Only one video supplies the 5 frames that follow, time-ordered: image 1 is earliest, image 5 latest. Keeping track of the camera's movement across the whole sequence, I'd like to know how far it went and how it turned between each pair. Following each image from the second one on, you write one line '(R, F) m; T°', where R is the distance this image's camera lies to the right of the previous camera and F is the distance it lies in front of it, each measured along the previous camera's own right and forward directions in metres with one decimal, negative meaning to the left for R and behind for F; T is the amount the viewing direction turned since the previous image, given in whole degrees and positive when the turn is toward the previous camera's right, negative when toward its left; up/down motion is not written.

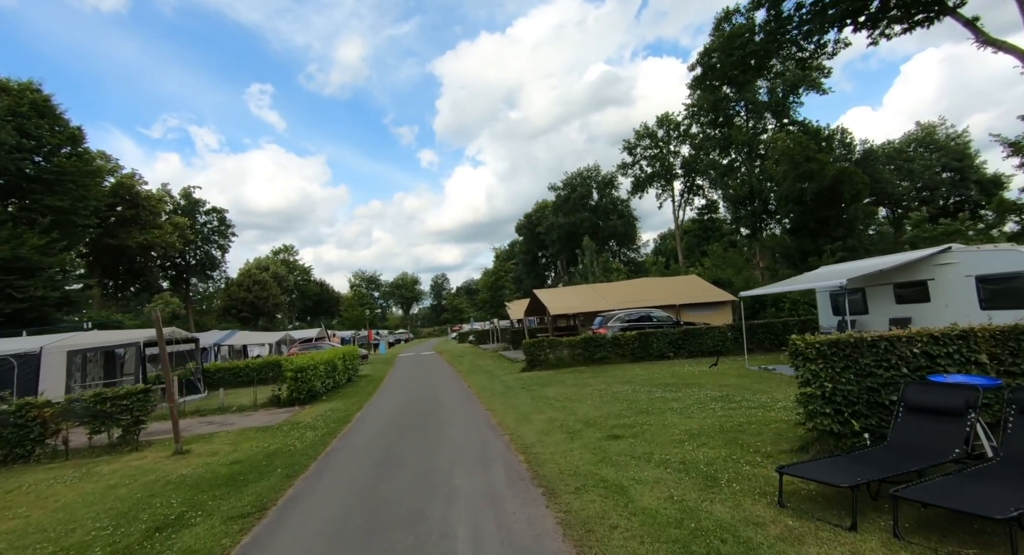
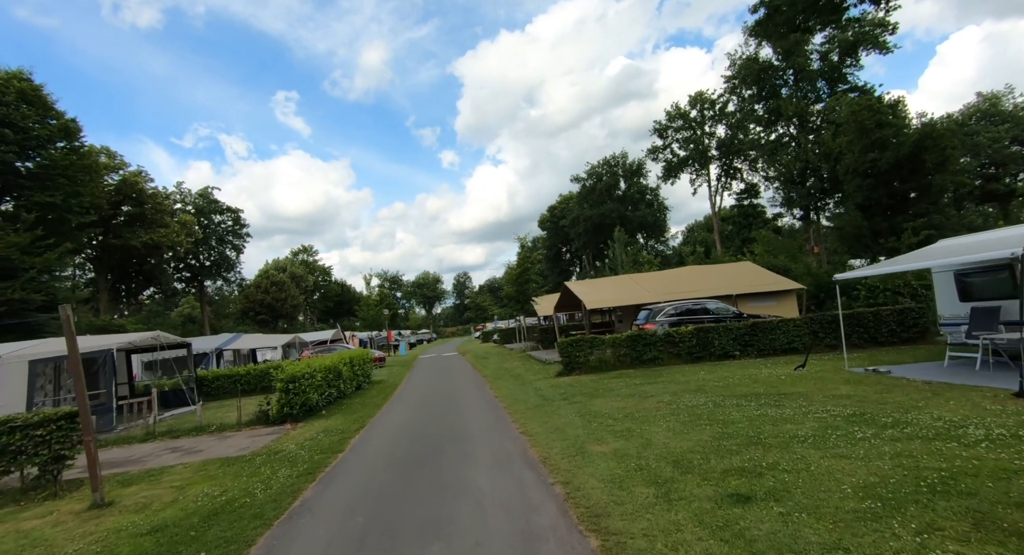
(-0.3, +2.9) m; -3°
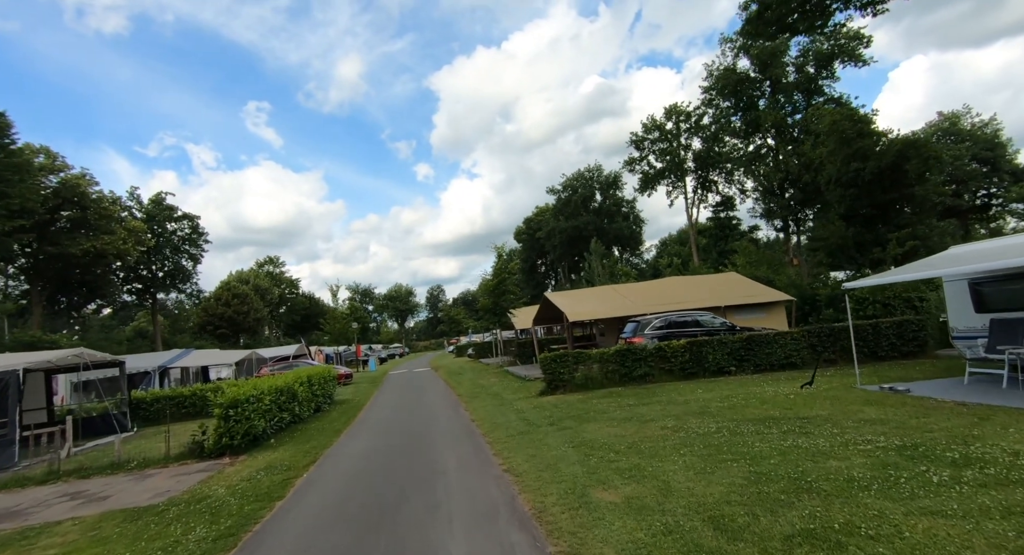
(-0.1, +1.5) m; +3°
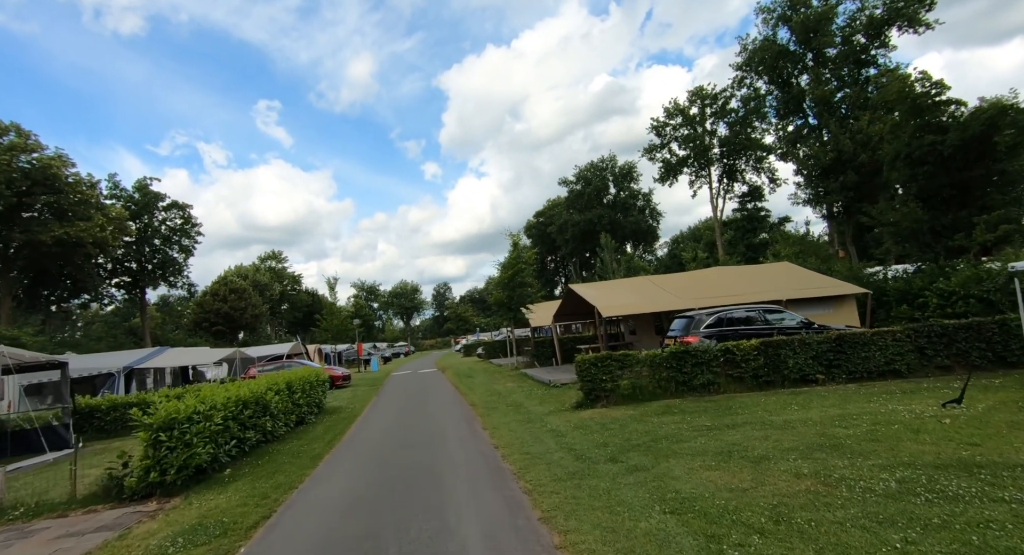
(-0.5, +3.1) m; -1°
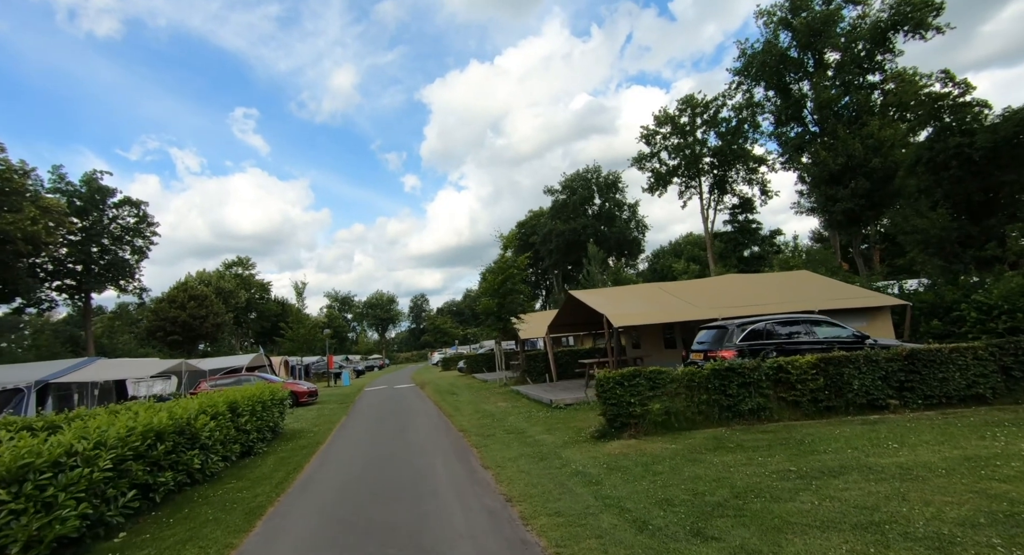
(-0.5, +2.4) m; +3°
